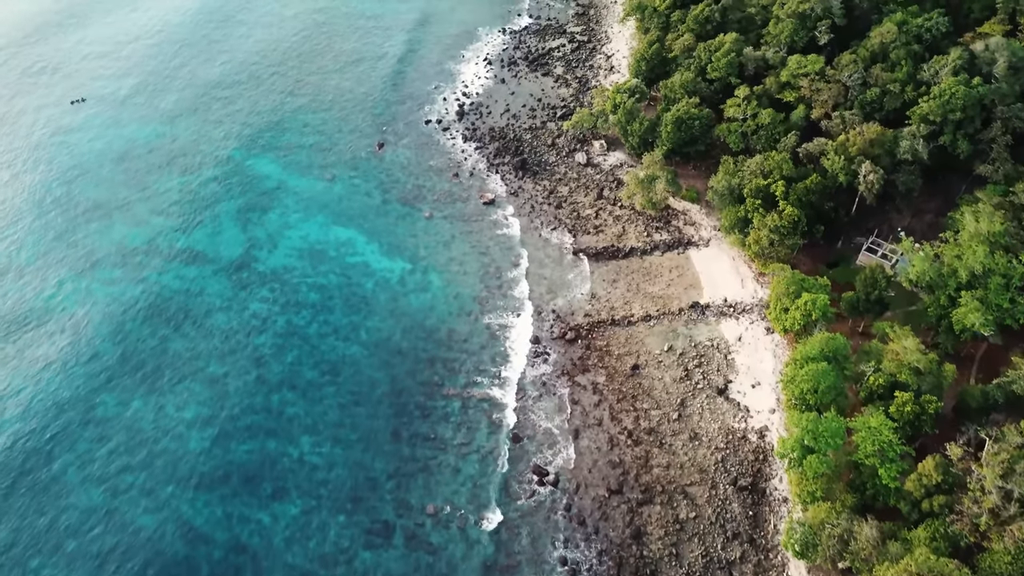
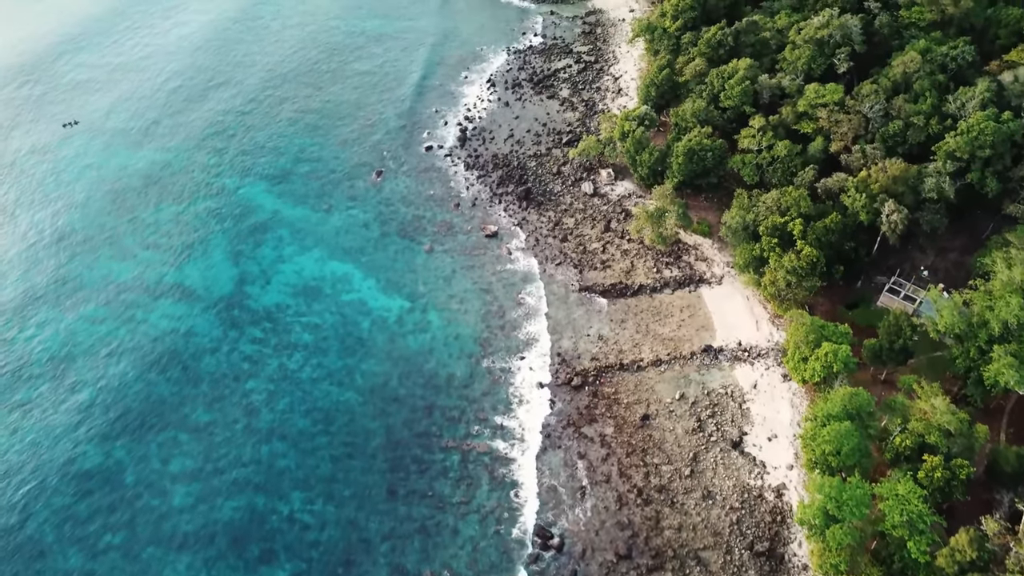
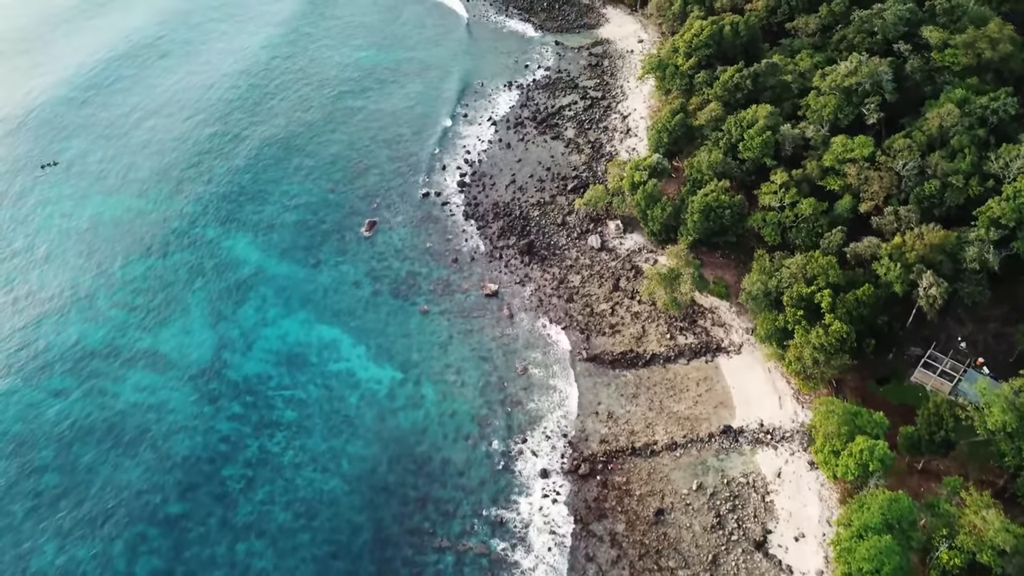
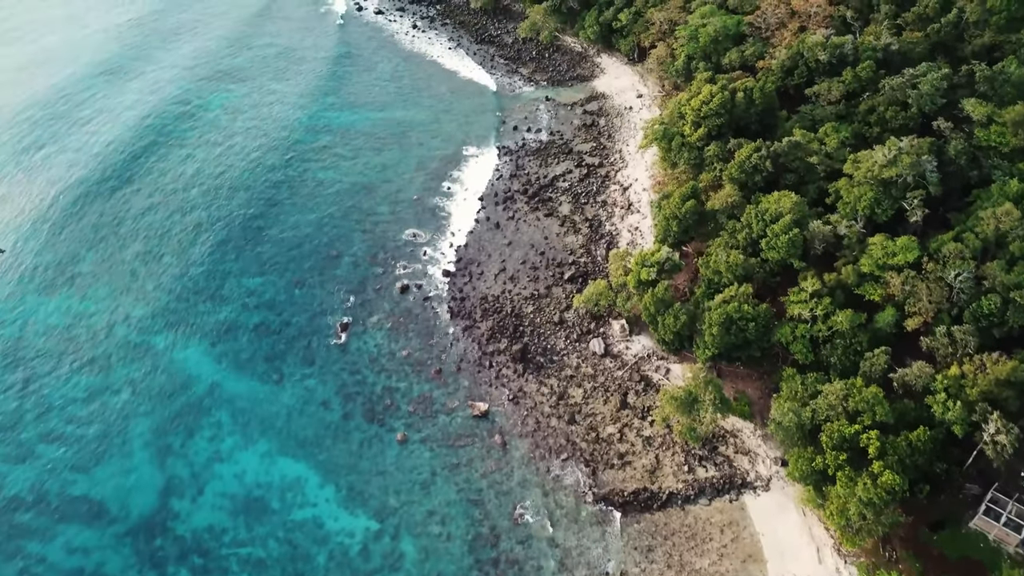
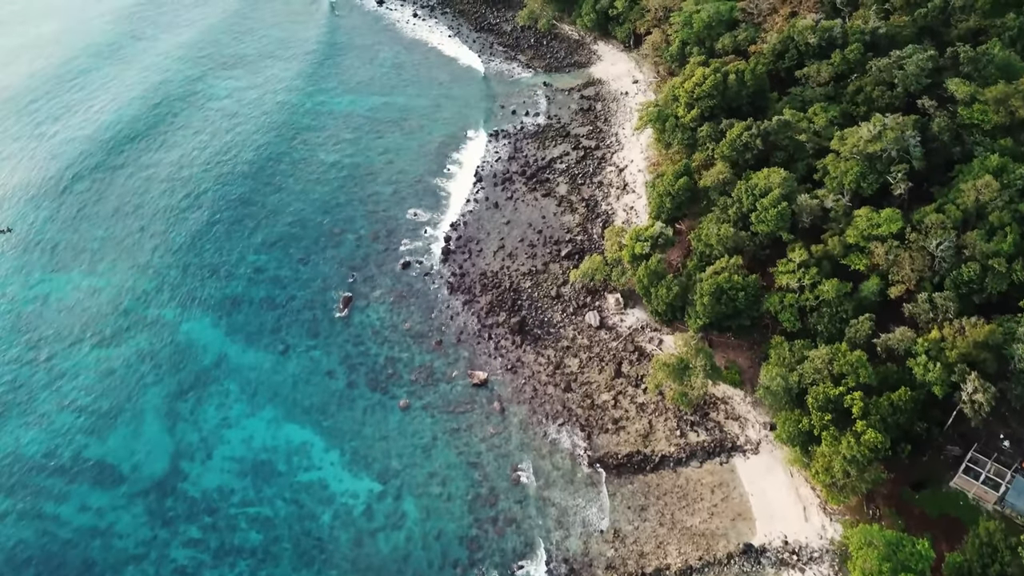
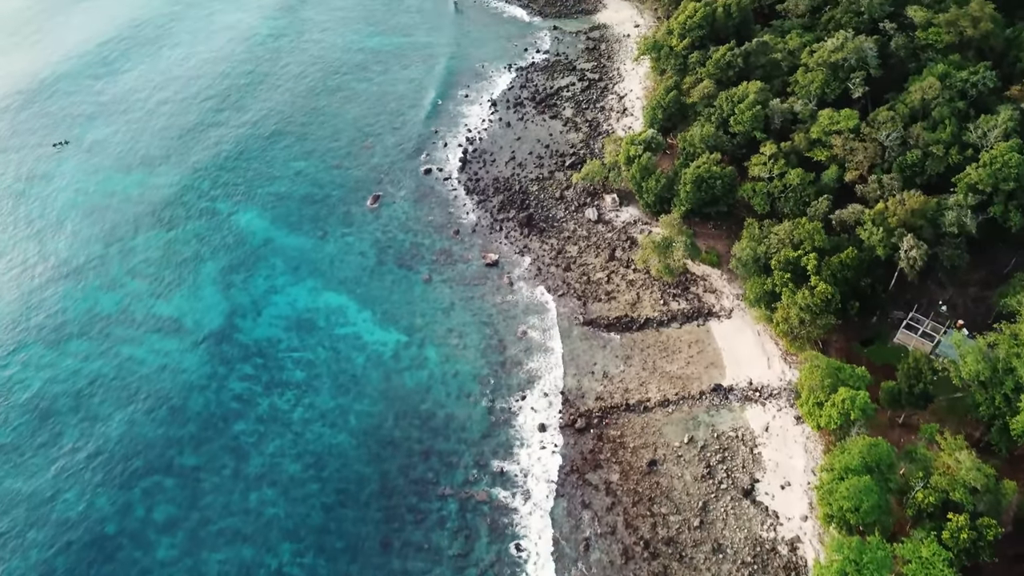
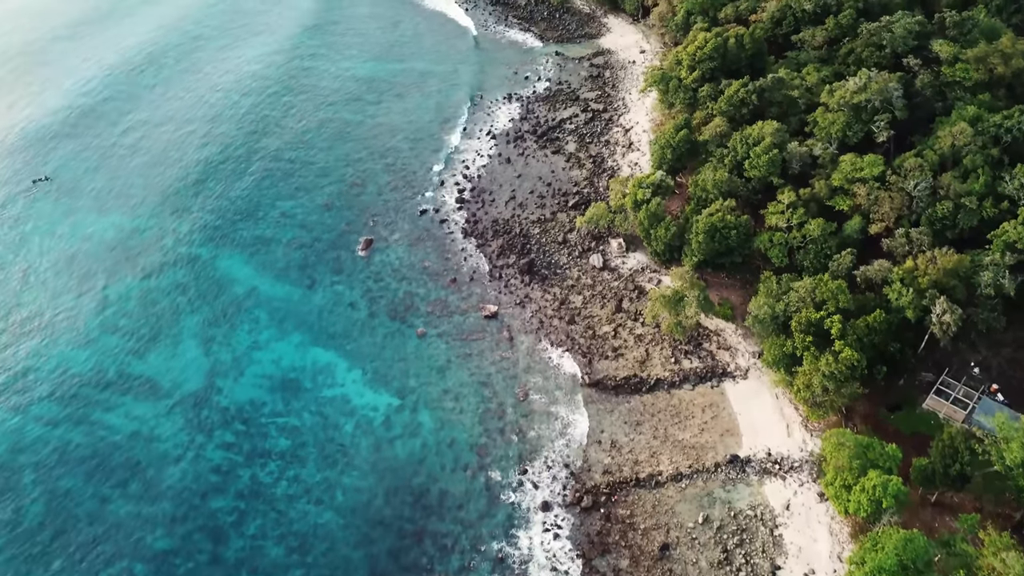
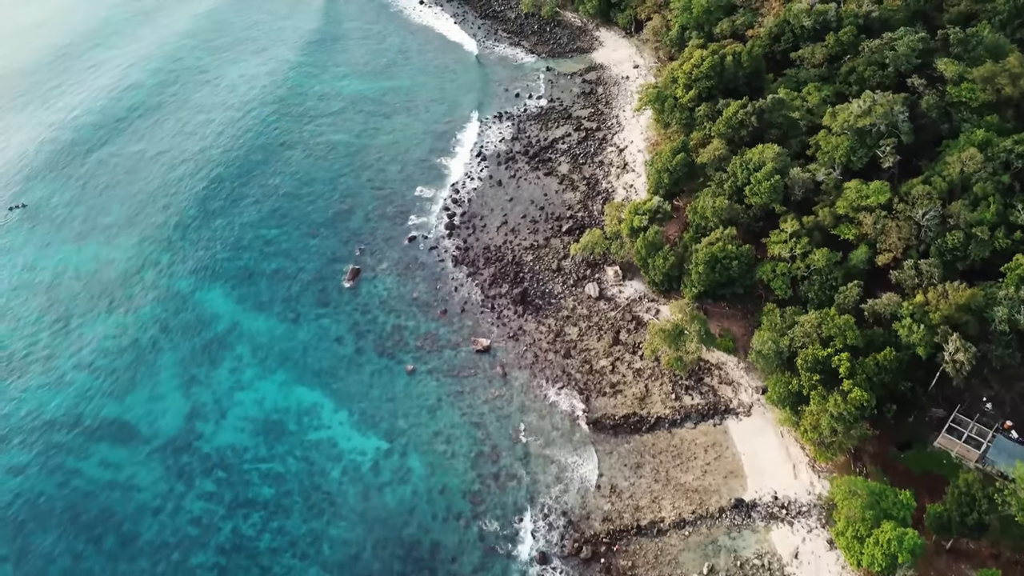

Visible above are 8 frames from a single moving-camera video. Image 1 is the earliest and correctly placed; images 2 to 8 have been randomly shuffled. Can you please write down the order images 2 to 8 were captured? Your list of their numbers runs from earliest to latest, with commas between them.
2, 6, 3, 7, 8, 5, 4
